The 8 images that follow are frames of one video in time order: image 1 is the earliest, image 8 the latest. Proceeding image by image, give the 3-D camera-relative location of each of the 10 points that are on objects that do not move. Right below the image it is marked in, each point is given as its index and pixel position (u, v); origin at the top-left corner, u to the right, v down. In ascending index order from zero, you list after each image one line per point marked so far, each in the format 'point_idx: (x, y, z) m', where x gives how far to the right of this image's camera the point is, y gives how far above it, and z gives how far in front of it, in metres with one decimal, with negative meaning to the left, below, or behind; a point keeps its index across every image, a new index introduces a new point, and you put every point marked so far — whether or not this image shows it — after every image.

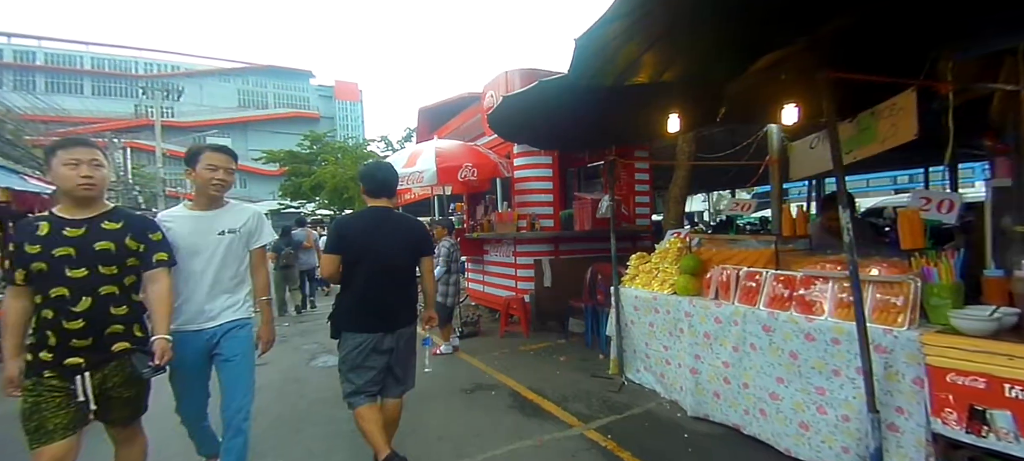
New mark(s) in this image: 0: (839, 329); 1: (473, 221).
0: (+2.1, -0.6, +2.8) m
1: (-0.8, +0.2, +9.3) m
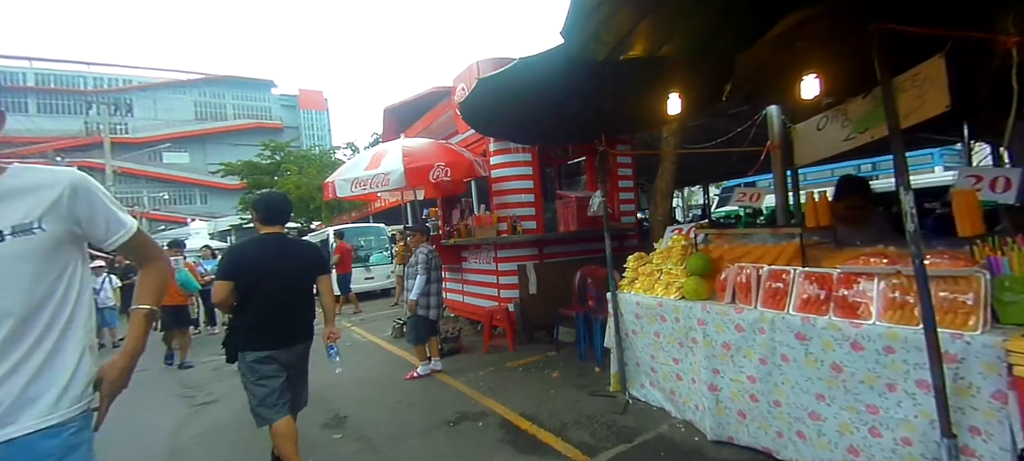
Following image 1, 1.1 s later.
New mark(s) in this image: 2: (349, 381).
0: (+2.0, -0.5, +2.4) m
1: (-1.2, +0.1, +8.7) m
2: (-2.1, -1.9, +6.0) m
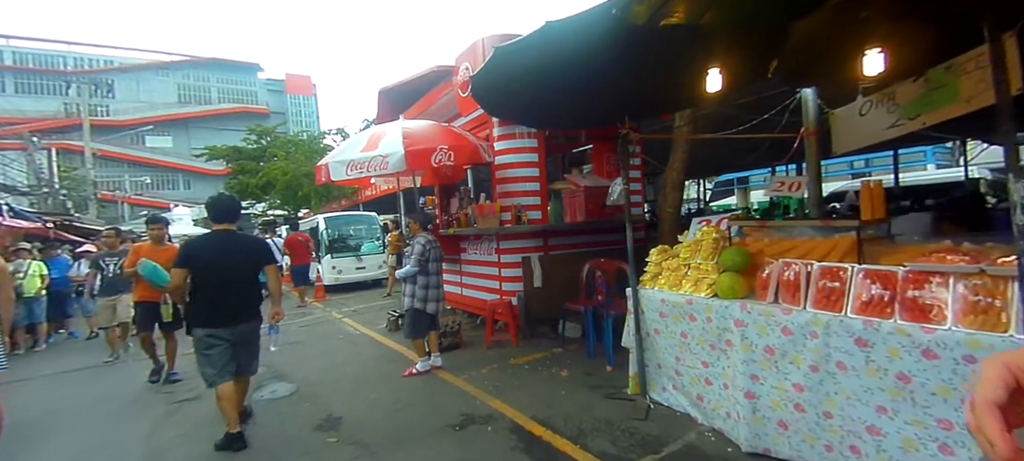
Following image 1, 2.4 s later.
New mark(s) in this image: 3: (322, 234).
0: (+2.2, -0.5, +2.1) m
1: (-1.2, +0.3, +8.3) m
2: (-2.1, -1.8, +5.6) m
3: (-6.0, -0.1, +14.4) m
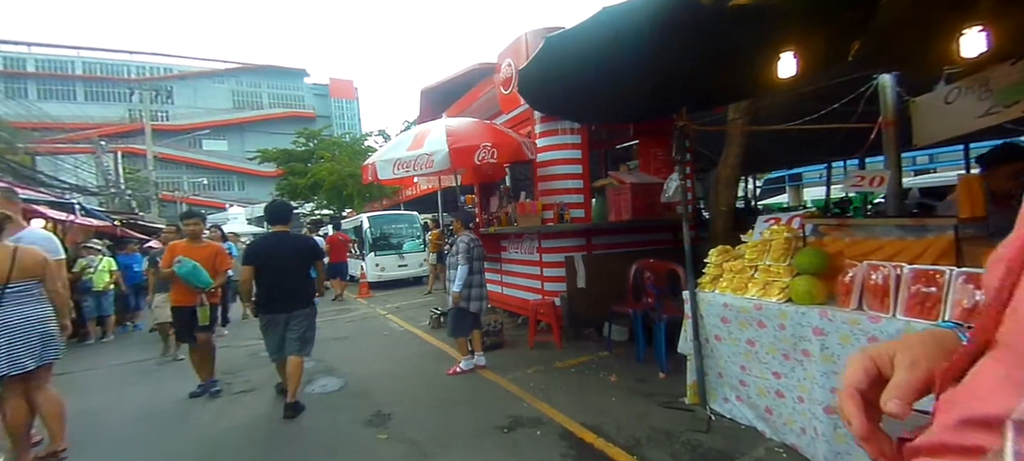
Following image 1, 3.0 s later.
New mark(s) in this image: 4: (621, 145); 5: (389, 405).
0: (+2.4, -0.5, +1.8) m
1: (-0.4, +0.3, +8.2) m
2: (-1.5, -1.7, +5.6) m
3: (-4.8, -0.1, +14.7) m
4: (+1.7, +1.3, +6.8) m
5: (-1.2, -1.7, +4.6) m
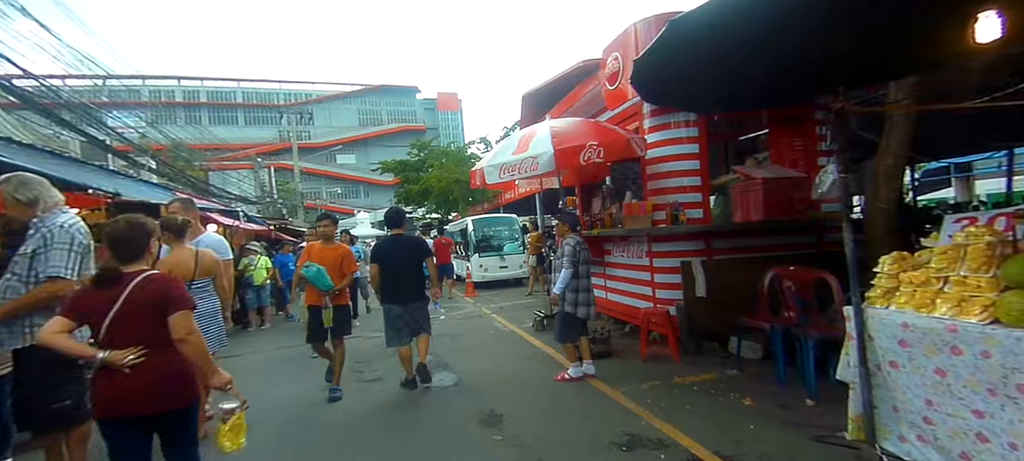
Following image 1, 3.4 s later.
0: (+2.9, -0.5, +1.0) m
1: (+1.4, +0.2, +7.9) m
2: (-0.2, -1.8, +5.6) m
3: (-1.5, -0.2, +15.1) m
4: (+3.2, +1.3, +6.1) m
5: (-0.1, -1.8, +4.5) m
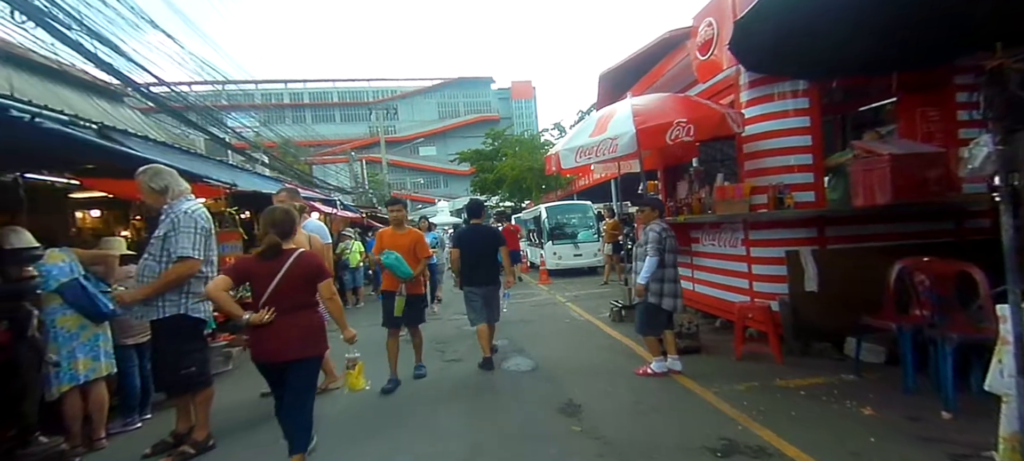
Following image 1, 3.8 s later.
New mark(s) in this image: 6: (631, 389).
0: (+3.0, -0.5, +0.3) m
1: (+2.7, +0.5, +7.4) m
2: (+0.7, -1.6, +5.4) m
3: (+1.0, +0.3, +15.0) m
4: (+4.1, +1.4, +5.2) m
5: (+0.7, -1.6, +4.4) m
6: (+1.2, -1.6, +4.4) m
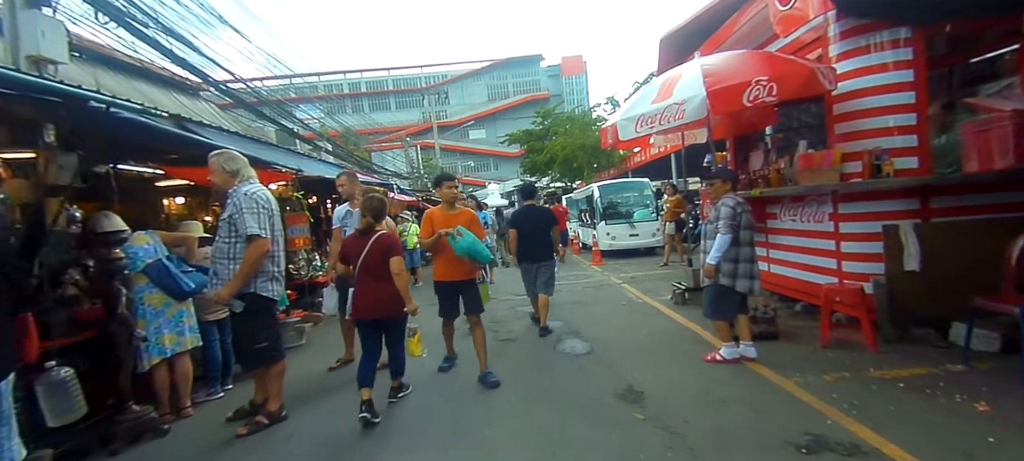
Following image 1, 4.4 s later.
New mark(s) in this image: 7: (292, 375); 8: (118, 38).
0: (+3.1, -0.4, -0.2) m
1: (+3.5, +0.8, +6.8) m
2: (+1.4, -1.3, +5.1) m
3: (+2.7, +0.9, +14.5) m
4: (+4.7, +1.7, +4.5) m
5: (+1.2, -1.4, +4.1) m
6: (+1.7, -1.3, +4.1) m
7: (-2.5, -1.6, +5.0) m
8: (-5.7, +2.8, +6.5) m
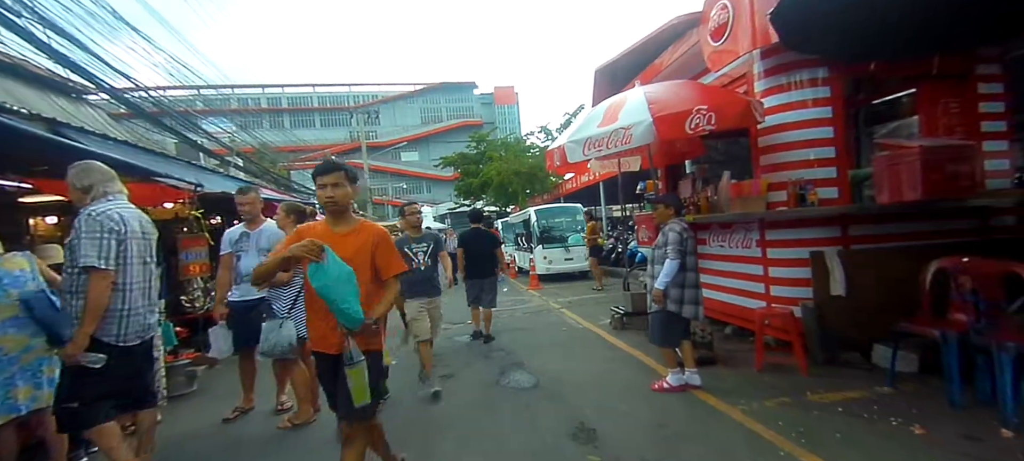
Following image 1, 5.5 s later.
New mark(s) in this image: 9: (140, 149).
0: (+3.2, -0.4, 0.0) m
1: (+2.6, +0.4, +7.0) m
2: (+0.7, -1.6, +4.9) m
3: (+0.6, +0.1, +14.5) m
4: (+4.1, +1.4, +4.9) m
5: (+0.7, -1.6, +3.9) m
6: (+1.2, -1.6, +3.9) m
7: (-3.1, -1.9, +4.2) m
8: (-6.5, +2.5, +5.4) m
9: (-5.5, +1.2, +6.6) m
